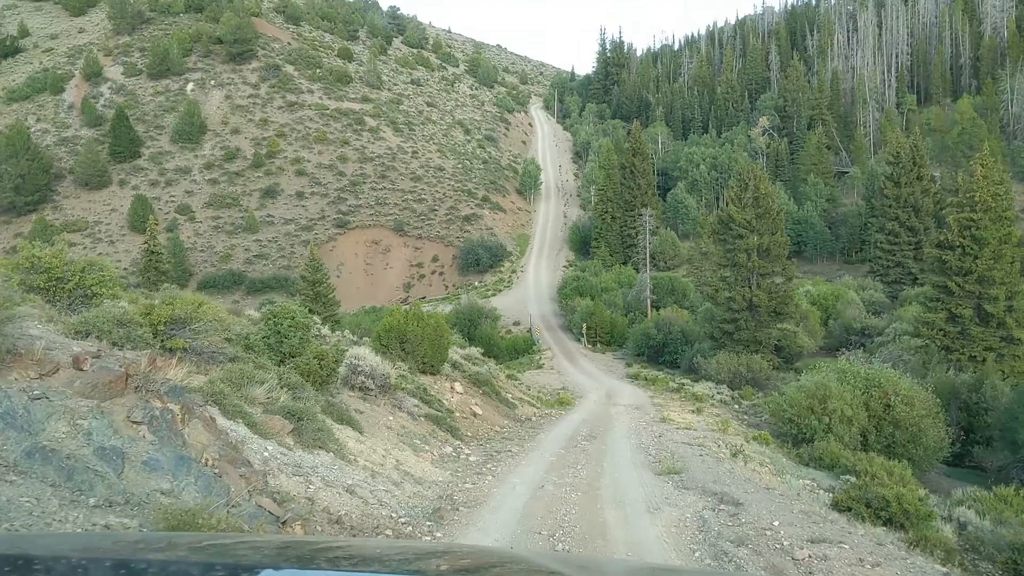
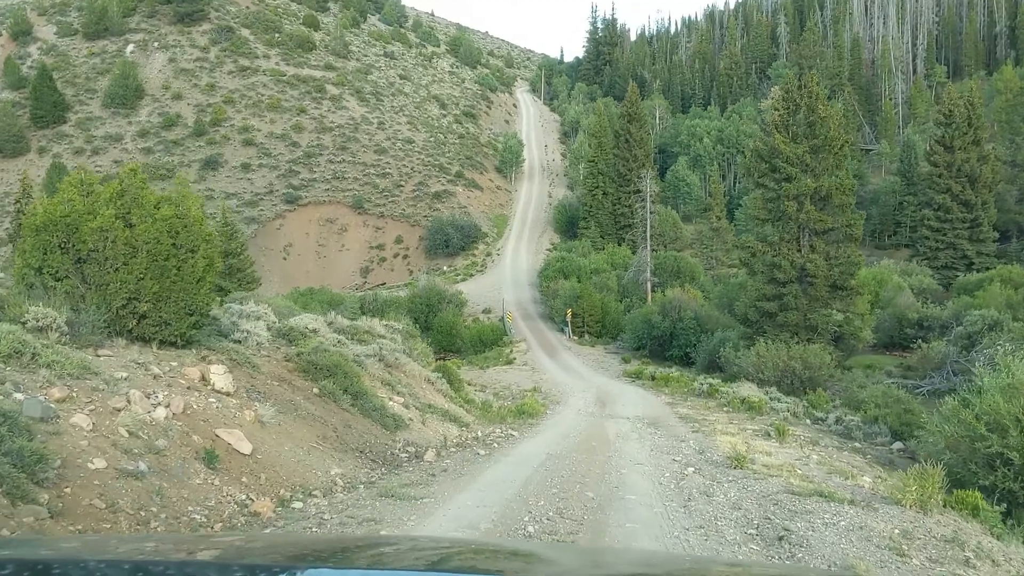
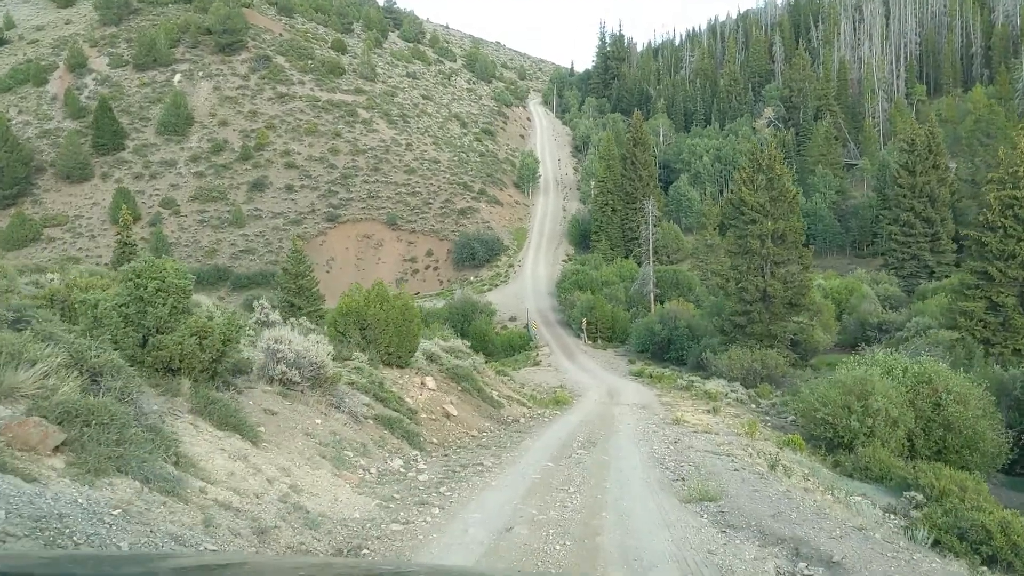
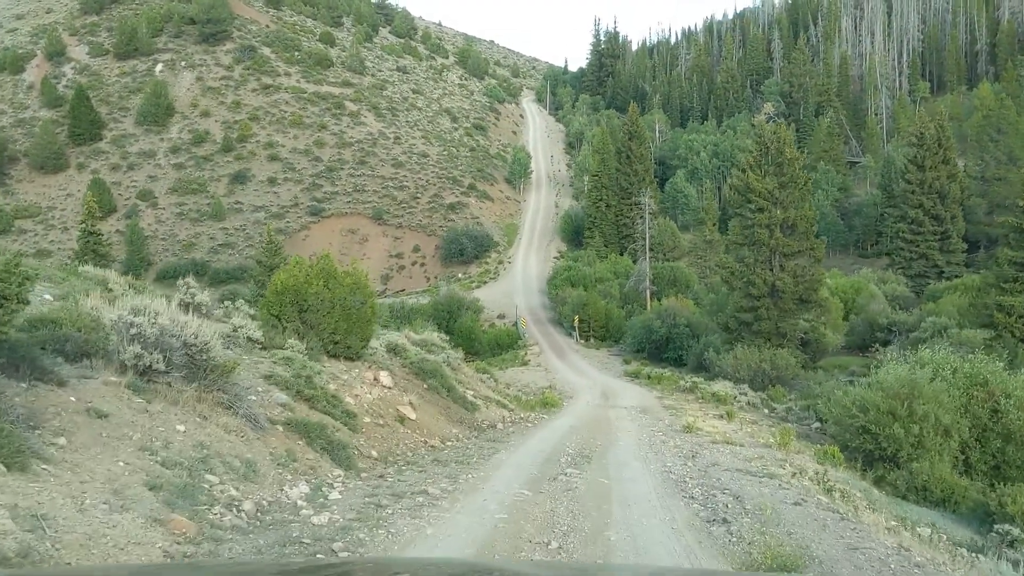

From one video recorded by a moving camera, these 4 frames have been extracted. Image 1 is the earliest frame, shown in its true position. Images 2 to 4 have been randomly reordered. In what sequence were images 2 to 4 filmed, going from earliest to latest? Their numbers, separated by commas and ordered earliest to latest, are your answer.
3, 4, 2
